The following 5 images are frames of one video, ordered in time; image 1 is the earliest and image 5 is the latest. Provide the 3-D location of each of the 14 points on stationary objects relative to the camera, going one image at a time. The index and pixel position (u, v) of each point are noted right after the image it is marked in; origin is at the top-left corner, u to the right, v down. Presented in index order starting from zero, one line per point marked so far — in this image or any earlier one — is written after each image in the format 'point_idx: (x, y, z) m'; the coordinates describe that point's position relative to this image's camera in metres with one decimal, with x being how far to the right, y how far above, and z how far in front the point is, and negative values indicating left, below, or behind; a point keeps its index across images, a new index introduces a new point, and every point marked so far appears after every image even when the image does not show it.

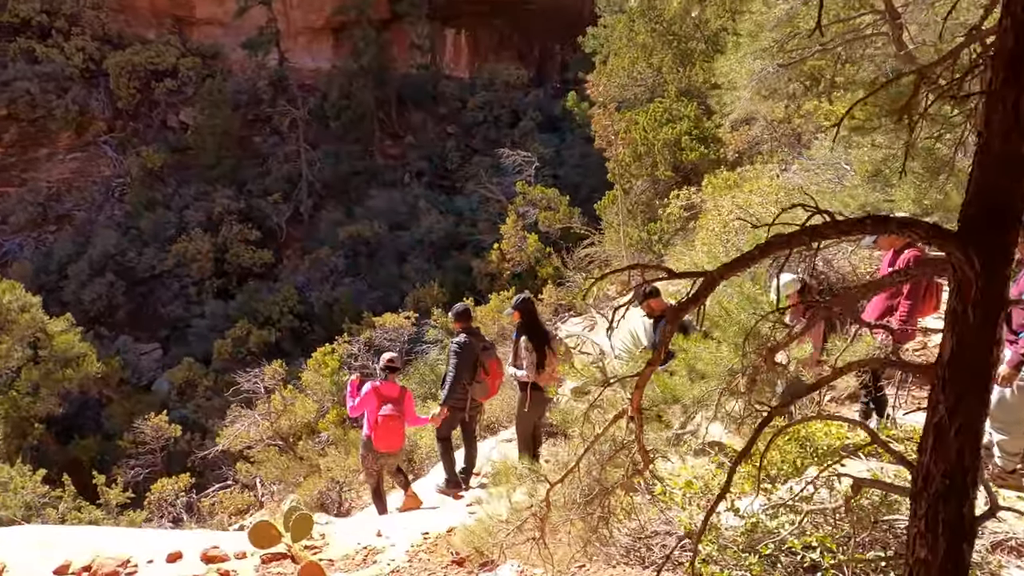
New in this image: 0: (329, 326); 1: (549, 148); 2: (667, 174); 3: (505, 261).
0: (-4.4, -0.9, +16.2) m
1: (+1.1, +4.1, +19.4) m
2: (+2.6, +1.9, +11.2) m
3: (-0.1, +0.6, +14.7) m
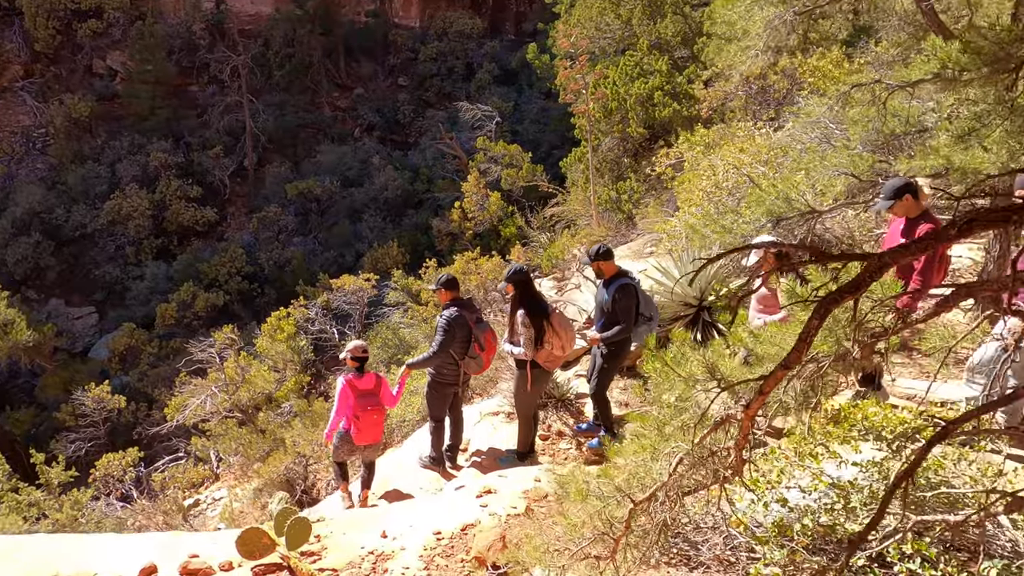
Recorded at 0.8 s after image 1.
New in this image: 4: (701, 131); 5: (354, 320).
0: (-5.3, 0.0, +15.4) m
1: (-0.1, +5.2, +18.8) m
2: (+2.1, +2.6, +10.9) m
3: (-0.9, +1.4, +14.2) m
4: (+2.6, +2.1, +9.1) m
5: (-2.8, -0.6, +11.9) m
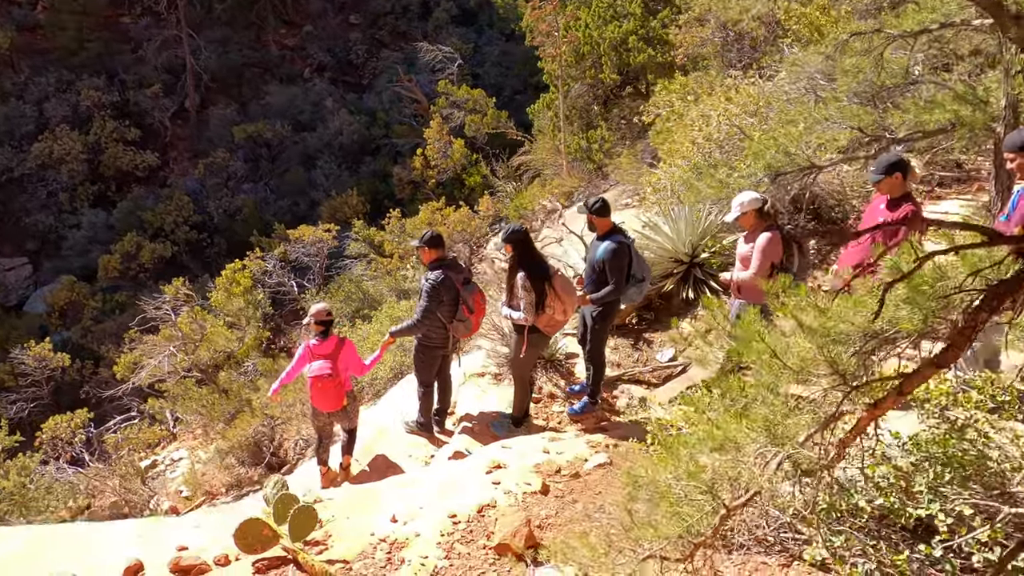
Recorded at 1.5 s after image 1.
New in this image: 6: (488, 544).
0: (-6.2, +1.1, +14.7) m
1: (-1.2, +6.6, +18.1) m
2: (+1.6, +3.3, +10.6) m
3: (-1.7, +2.5, +13.7) m
4: (+2.2, +2.8, +8.8) m
5: (-3.4, +0.3, +11.4) m
6: (-0.1, -0.9, +2.5) m
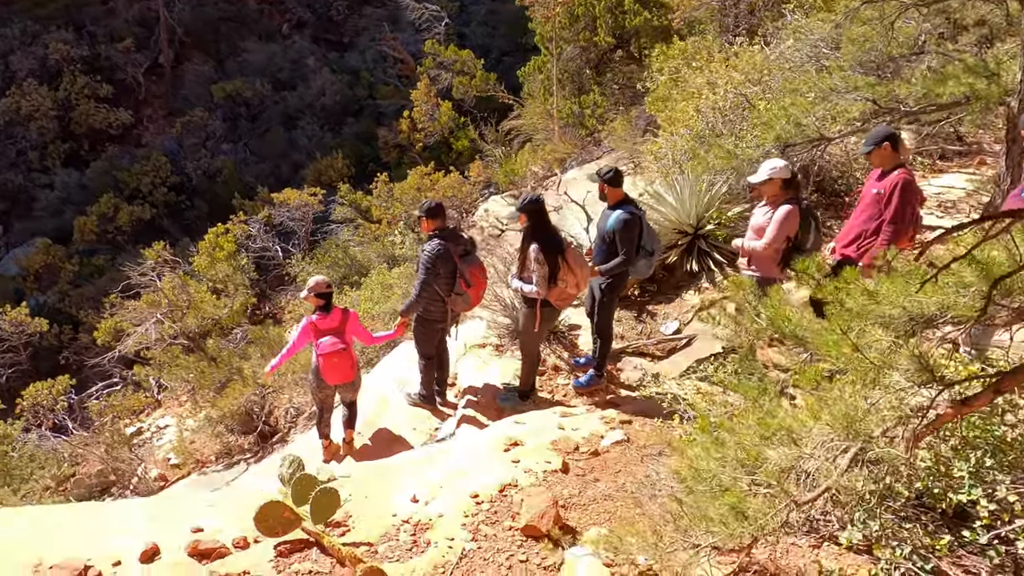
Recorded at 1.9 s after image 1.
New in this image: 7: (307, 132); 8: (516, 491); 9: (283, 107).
0: (-6.4, +1.9, +14.3) m
1: (-1.5, +7.5, +17.5) m
2: (+1.5, +3.8, +10.3) m
3: (-1.9, +3.2, +13.4) m
4: (+2.1, +3.2, +8.6) m
5: (-3.6, +0.9, +11.2) m
6: (0.0, -0.9, +2.4) m
7: (-4.8, +3.6, +15.5) m
8: (0.0, -0.8, +2.6) m
9: (-5.5, +4.4, +16.1) m
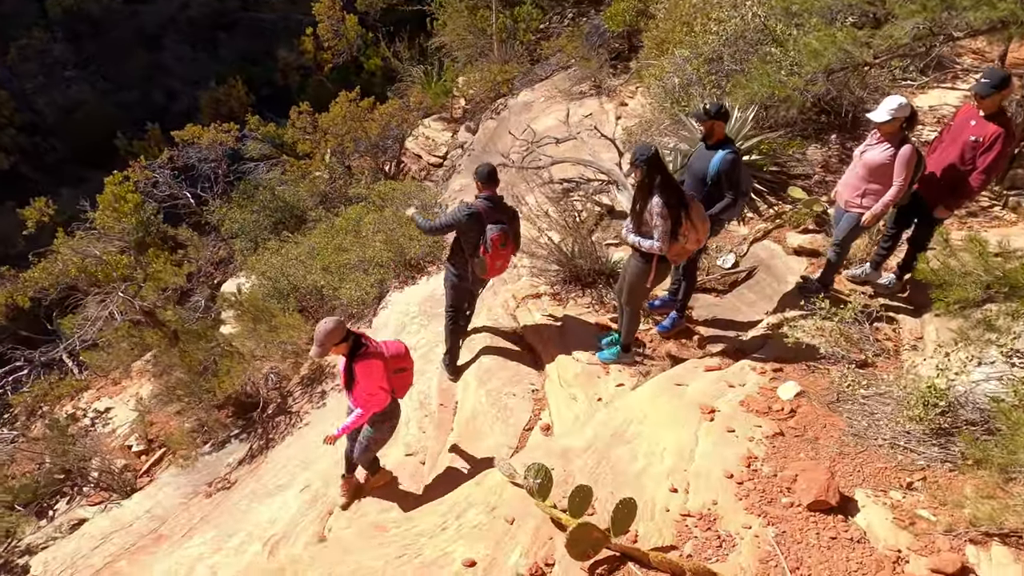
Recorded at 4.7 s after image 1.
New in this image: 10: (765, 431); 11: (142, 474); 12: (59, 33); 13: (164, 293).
0: (-8.0, +2.7, +12.3) m
1: (-4.3, +9.2, +15.6) m
2: (+0.4, +5.0, +9.7) m
3: (-3.5, +4.3, +12.1) m
4: (+1.4, +4.2, +8.3) m
5: (-4.5, +1.6, +10.0) m
6: (+1.0, -0.8, +2.4) m
7: (-6.7, +4.7, +13.5) m
8: (+1.0, -0.7, +2.6) m
9: (-7.7, +5.5, +13.8) m
10: (+1.1, -0.6, +2.9) m
11: (-3.7, -1.9, +6.7) m
12: (-9.1, +5.1, +13.4) m
13: (-4.2, 0.0, +7.8) m
